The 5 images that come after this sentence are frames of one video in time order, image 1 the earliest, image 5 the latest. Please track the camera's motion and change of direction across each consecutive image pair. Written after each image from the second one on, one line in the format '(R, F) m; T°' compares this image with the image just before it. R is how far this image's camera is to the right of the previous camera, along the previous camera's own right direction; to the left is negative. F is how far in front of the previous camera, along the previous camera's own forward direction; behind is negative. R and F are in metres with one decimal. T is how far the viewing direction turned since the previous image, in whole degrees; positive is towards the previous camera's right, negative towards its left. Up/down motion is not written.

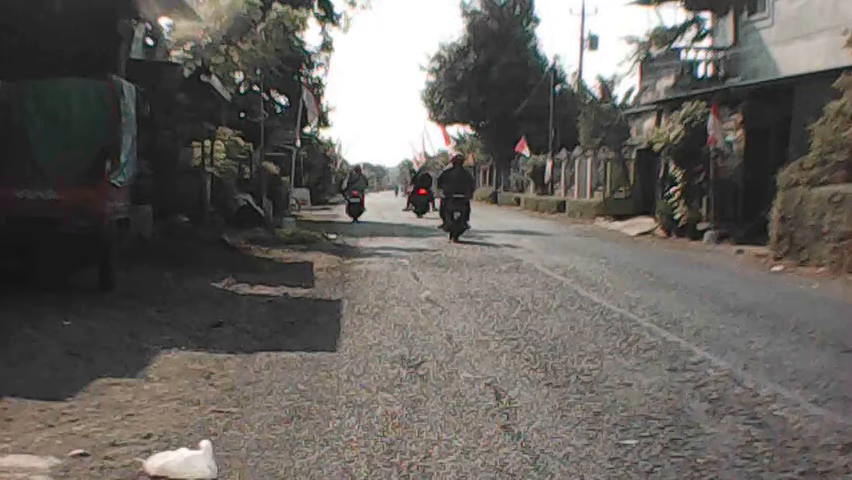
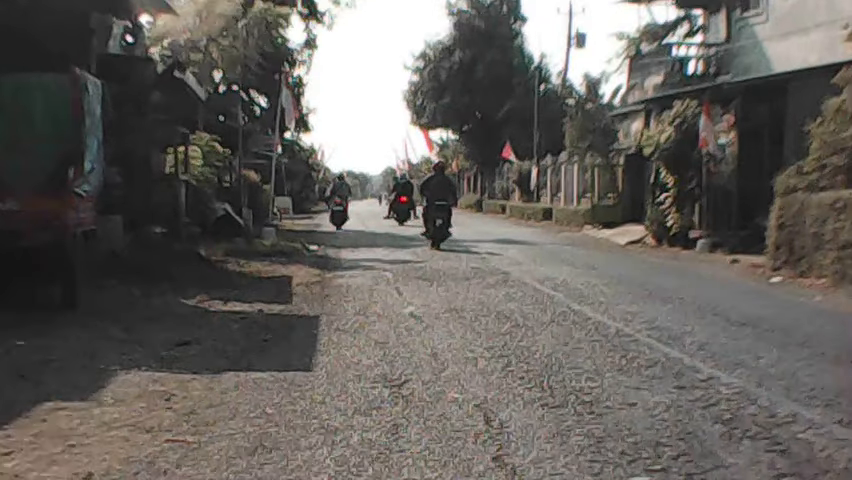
(0.0, +0.7) m; +1°
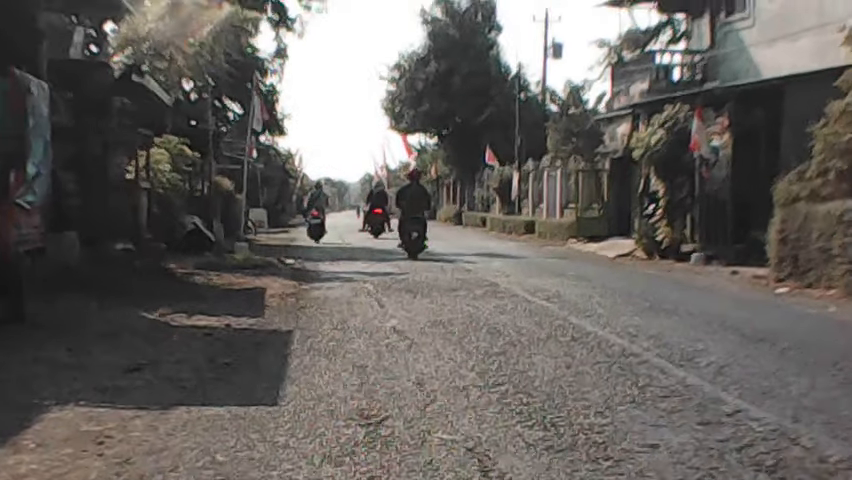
(0.0, +1.0) m; +1°
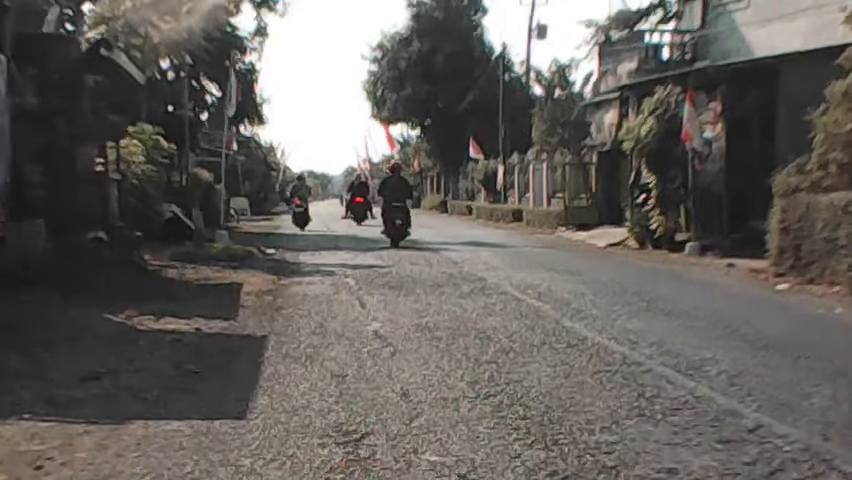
(0.0, +0.7) m; +1°
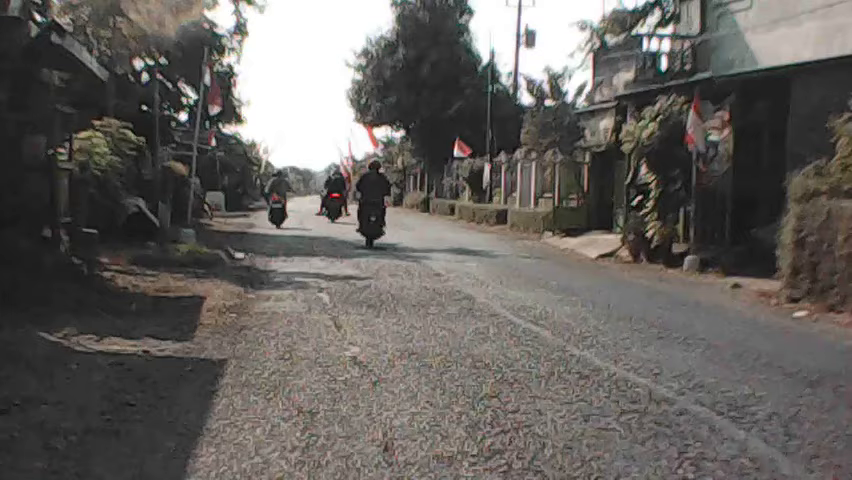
(-0.1, +1.3) m; +1°
